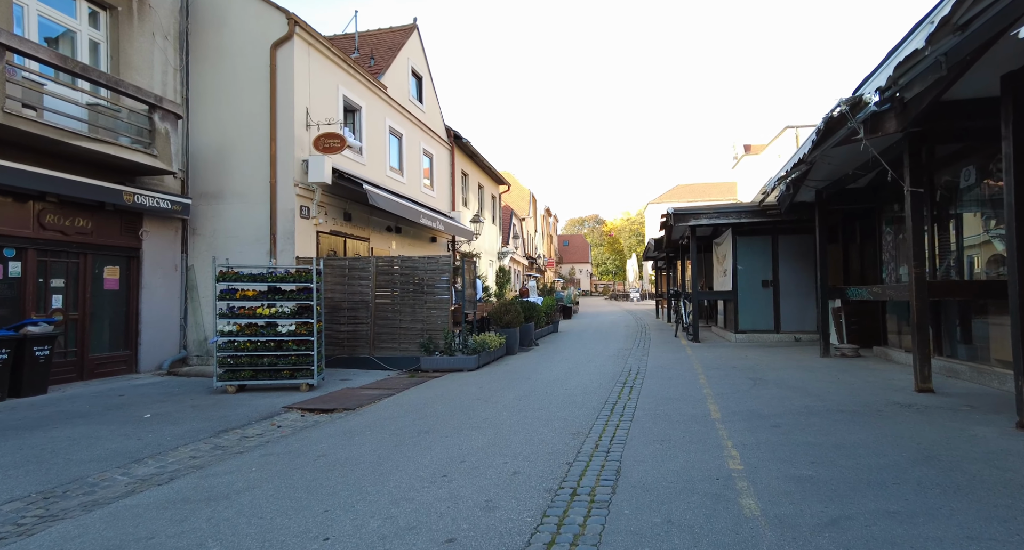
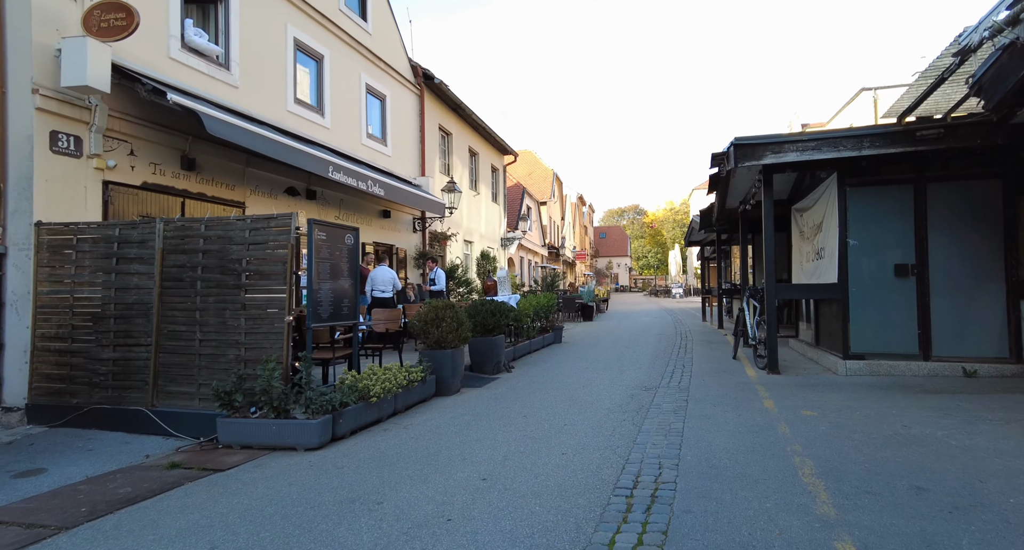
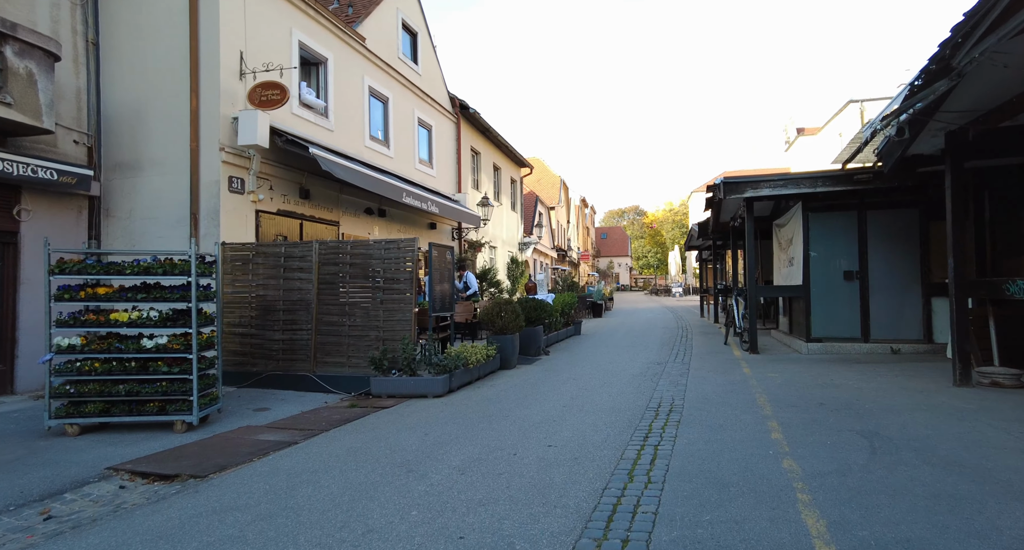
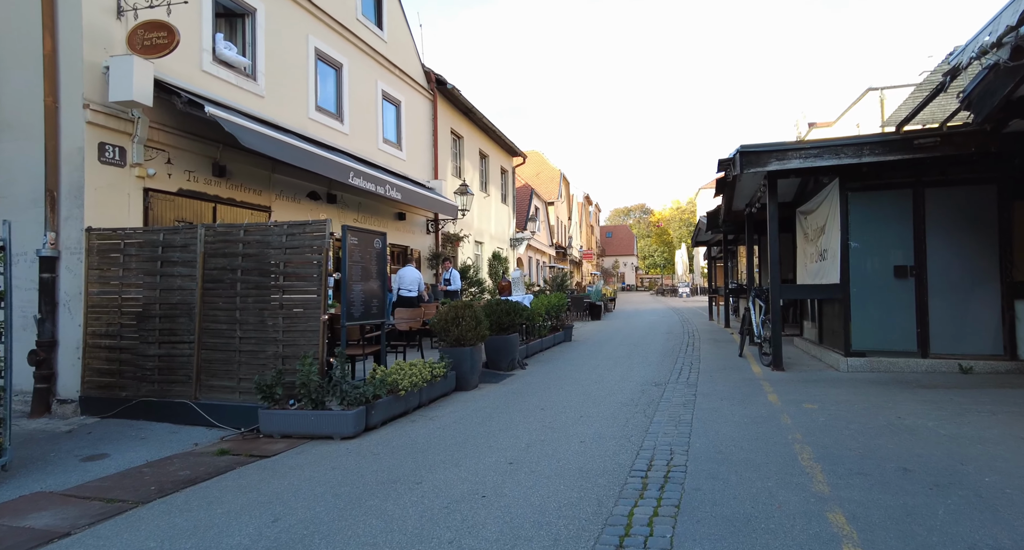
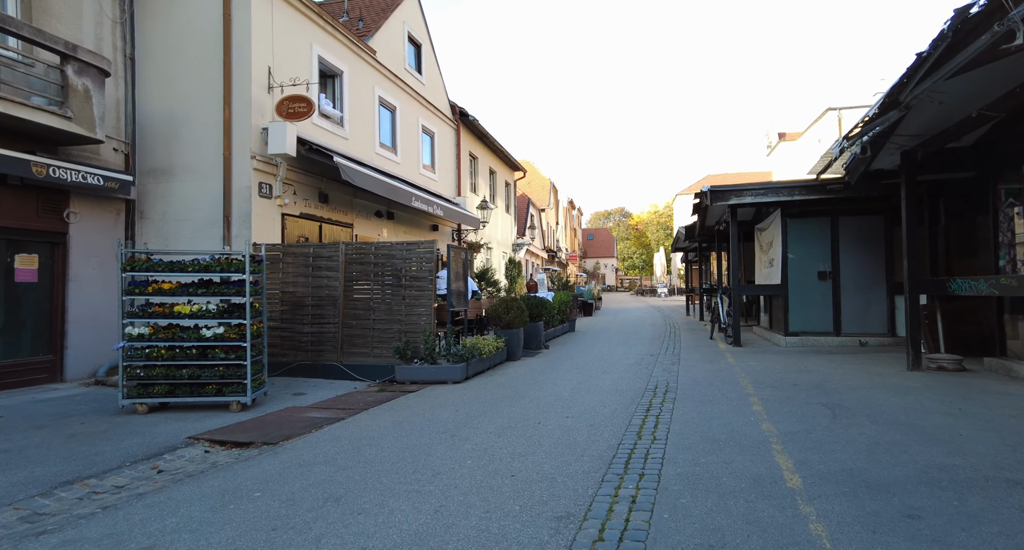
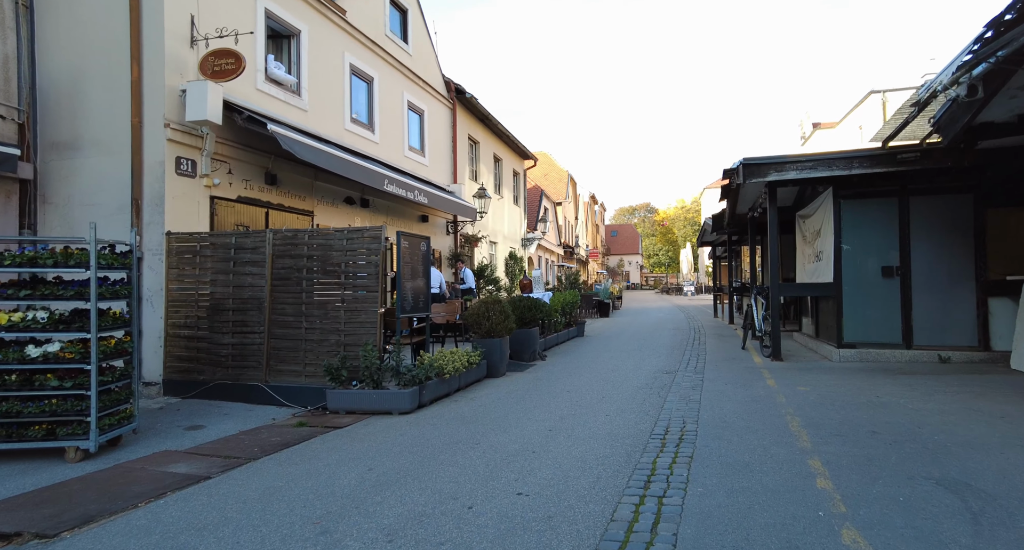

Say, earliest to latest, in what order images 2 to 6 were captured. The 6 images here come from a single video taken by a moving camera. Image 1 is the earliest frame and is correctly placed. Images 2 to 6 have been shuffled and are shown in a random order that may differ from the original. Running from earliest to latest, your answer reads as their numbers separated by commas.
5, 3, 6, 4, 2
